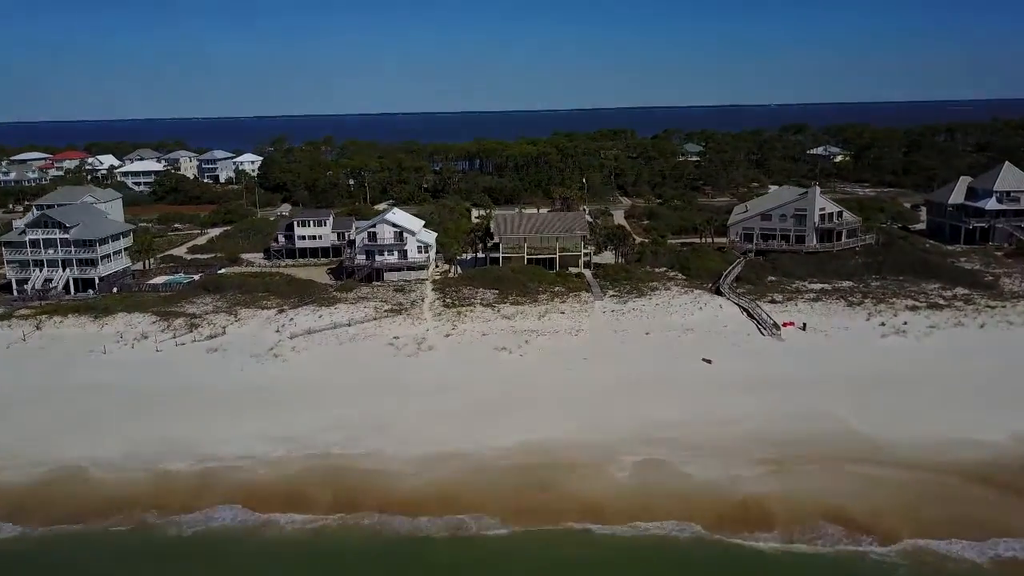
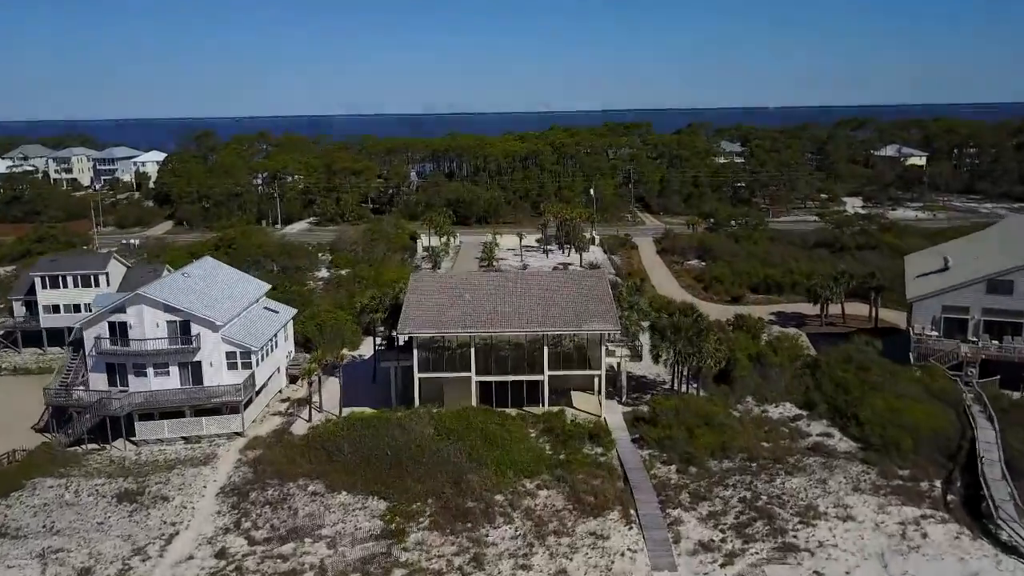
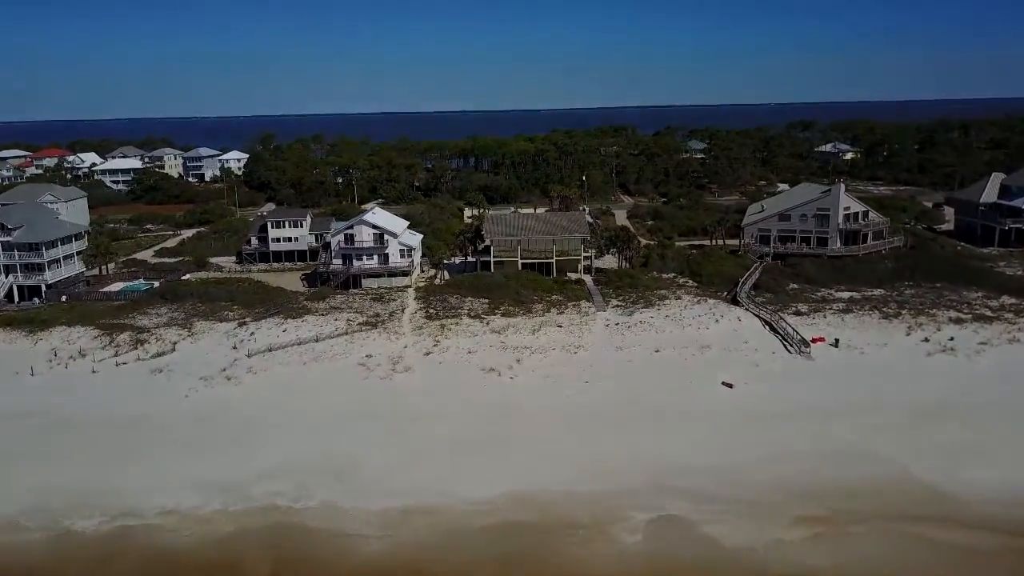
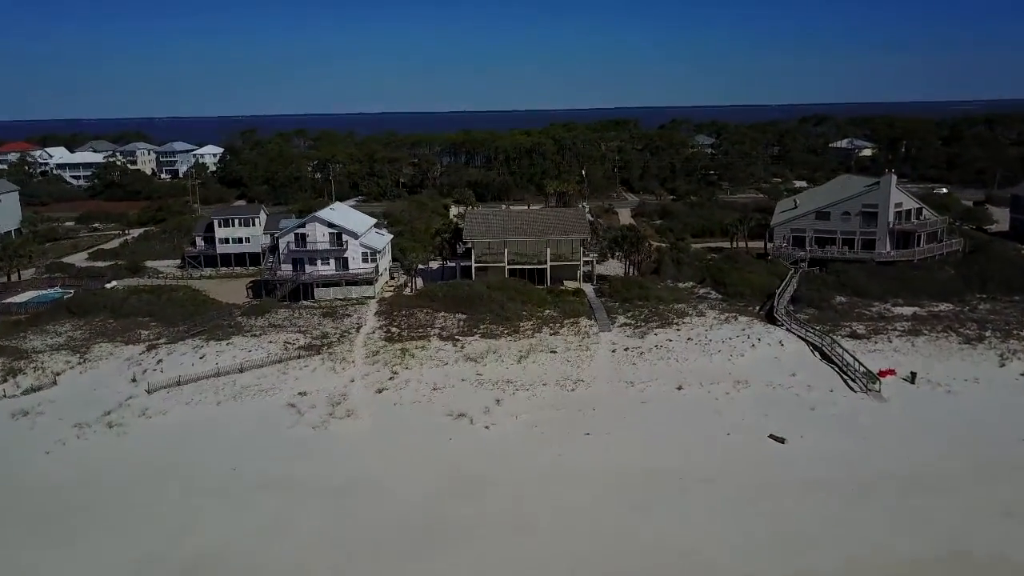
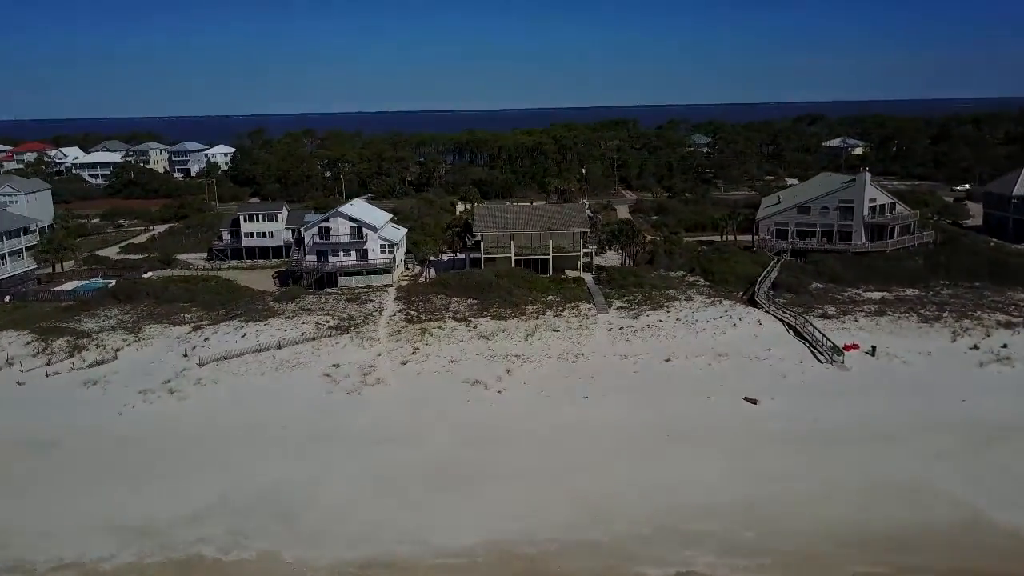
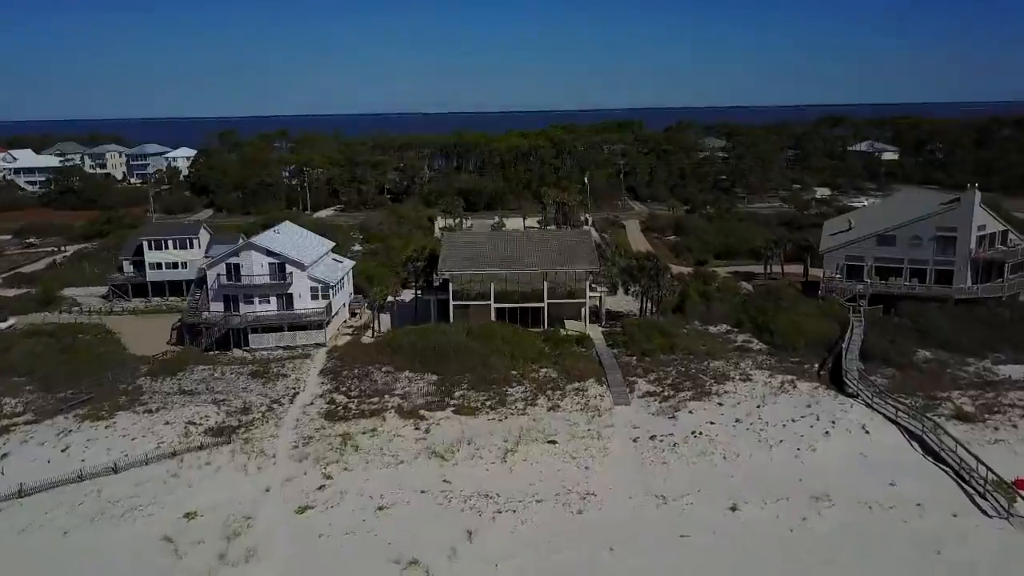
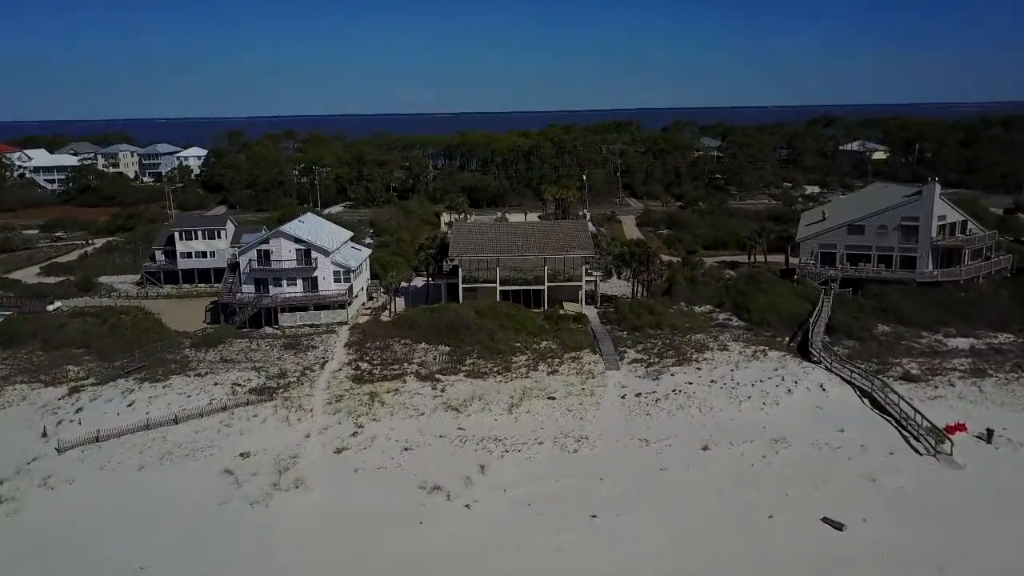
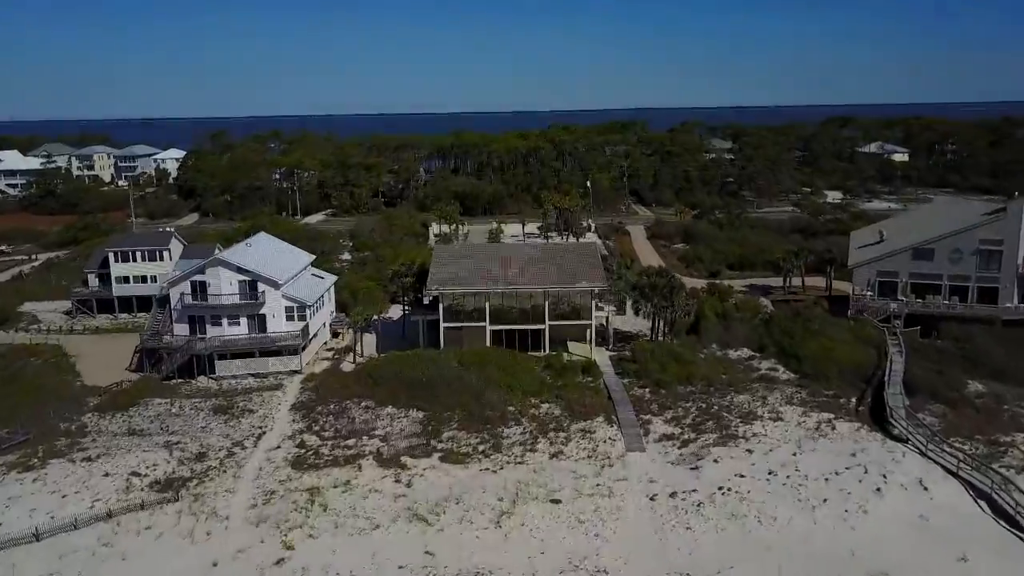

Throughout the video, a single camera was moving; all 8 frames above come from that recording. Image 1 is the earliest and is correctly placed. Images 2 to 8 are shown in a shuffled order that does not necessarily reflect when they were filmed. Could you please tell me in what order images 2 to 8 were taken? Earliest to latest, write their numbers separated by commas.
3, 5, 4, 7, 6, 8, 2
